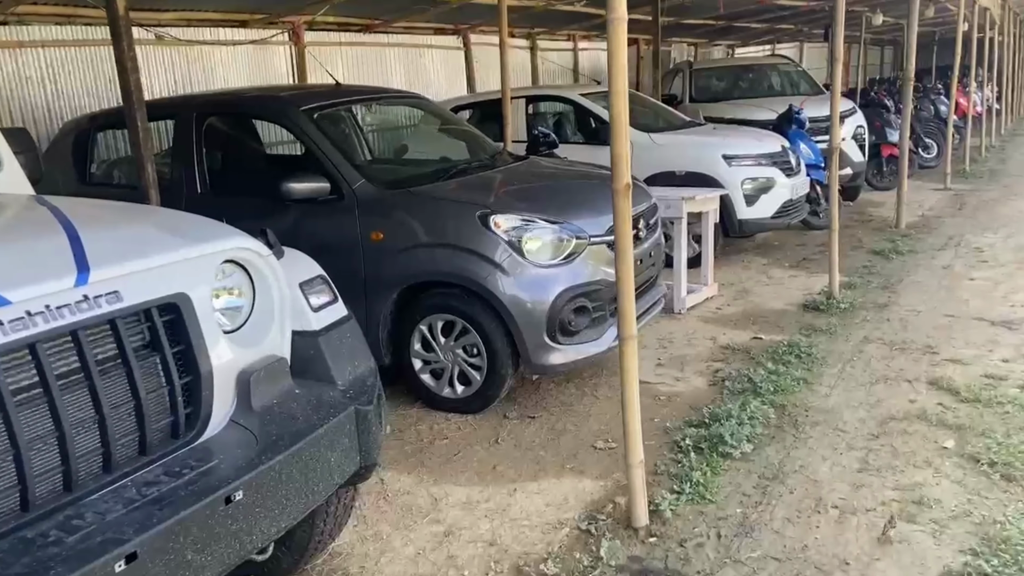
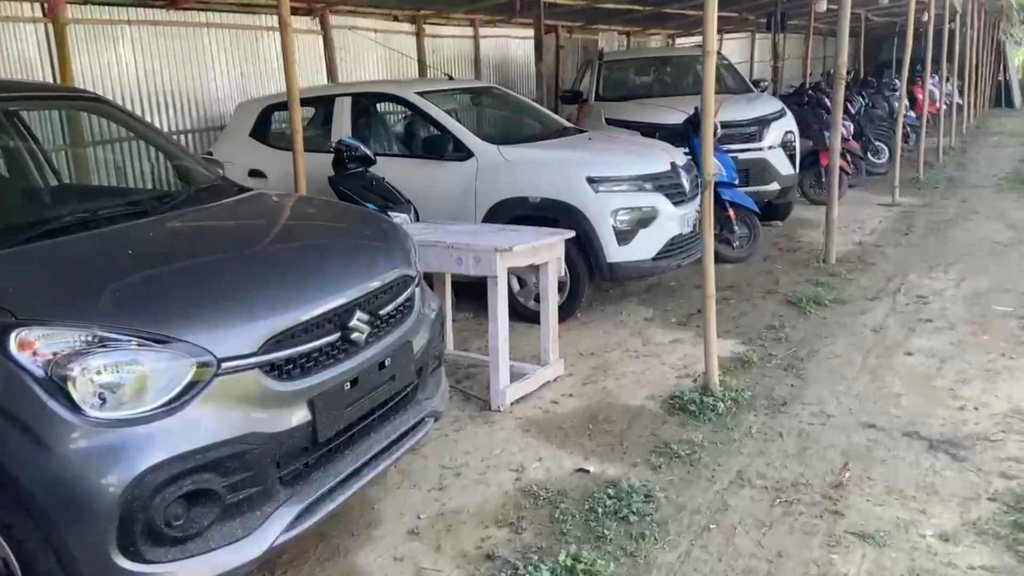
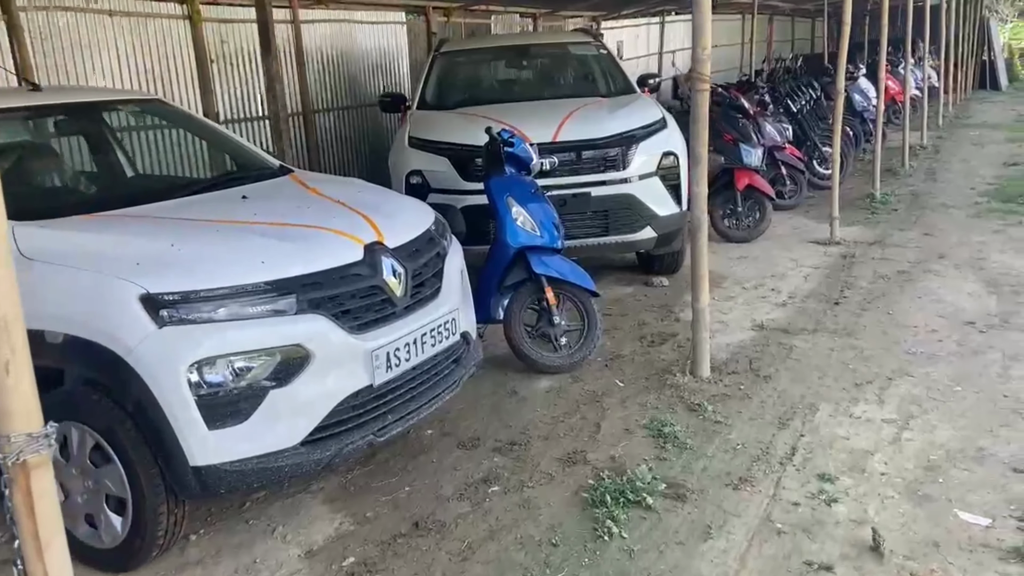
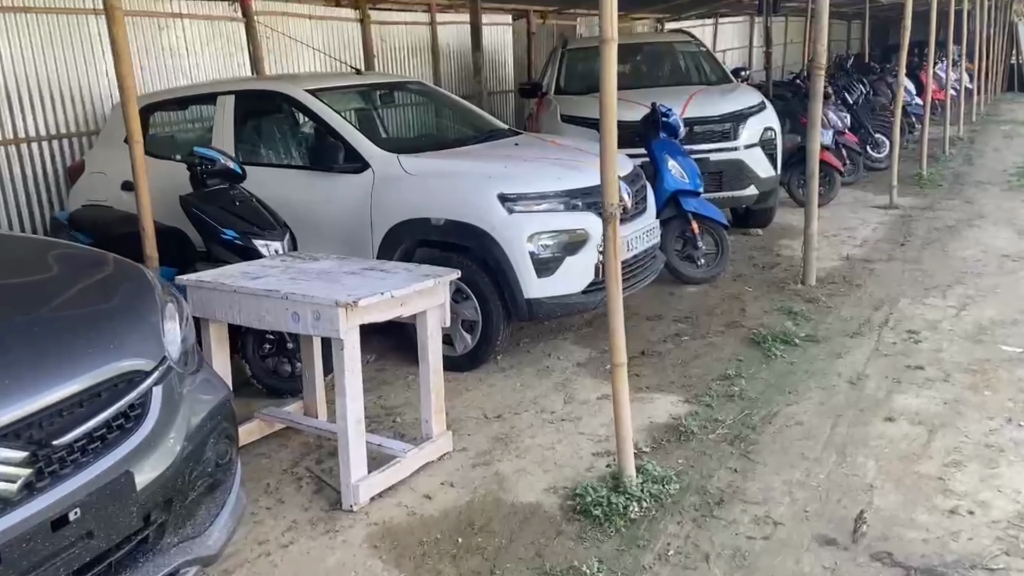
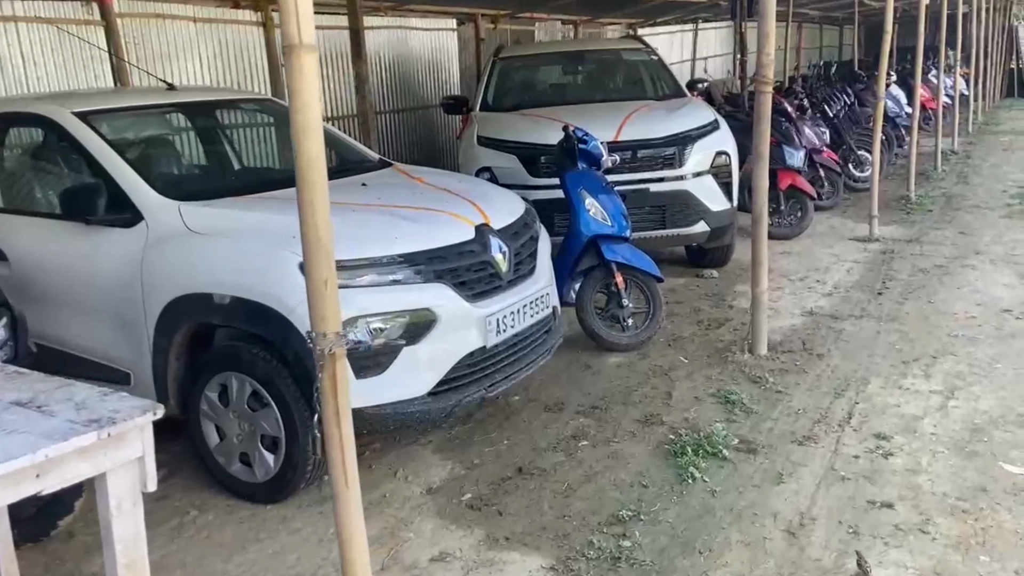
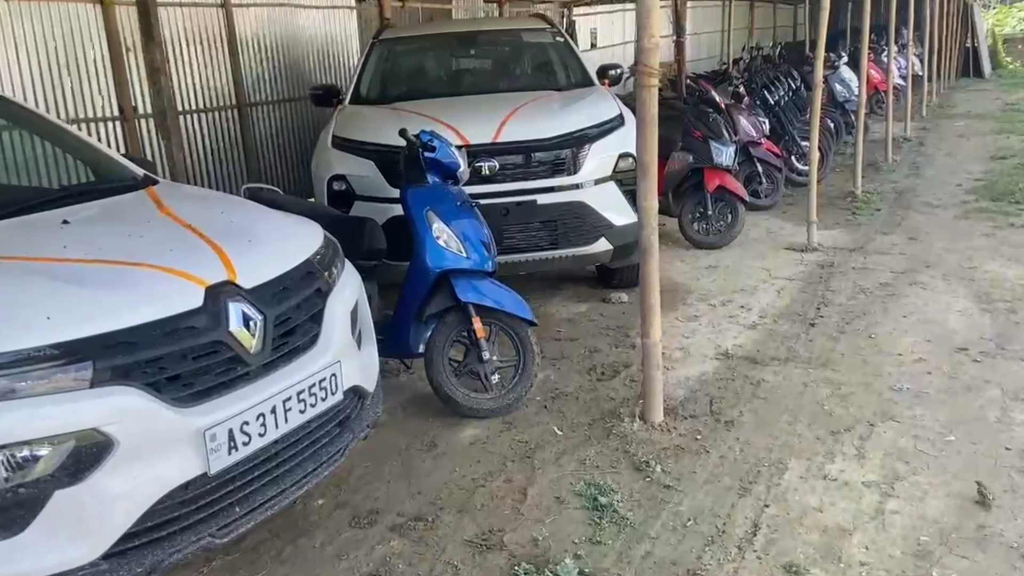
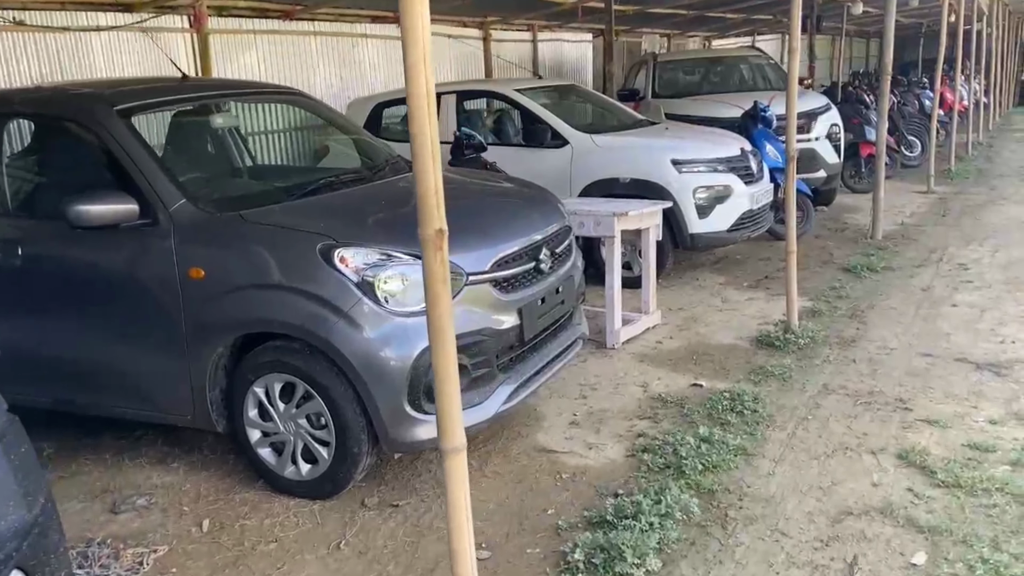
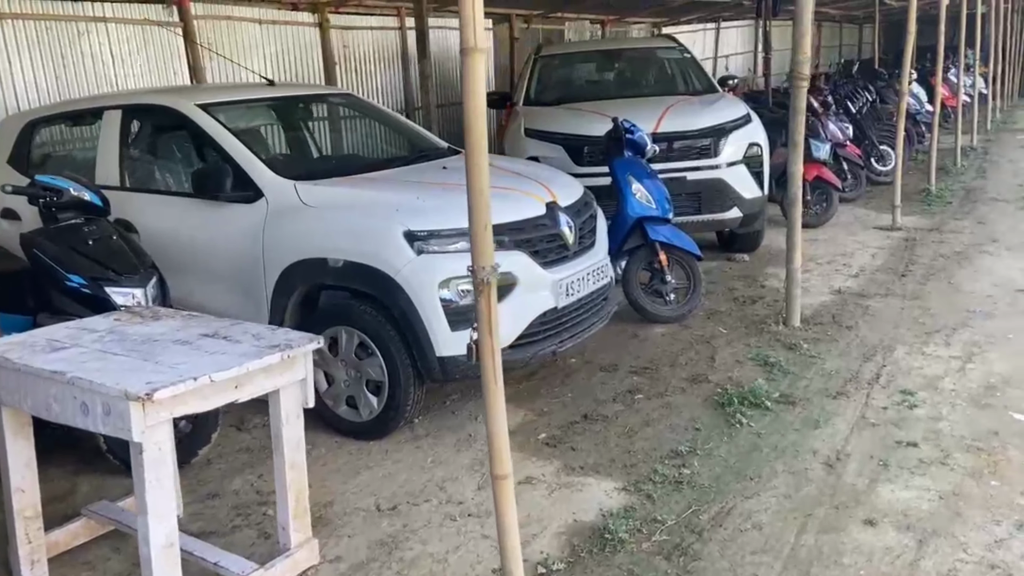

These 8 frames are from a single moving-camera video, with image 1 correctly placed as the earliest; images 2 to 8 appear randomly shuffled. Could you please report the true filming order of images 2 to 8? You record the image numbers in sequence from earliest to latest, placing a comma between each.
7, 2, 4, 8, 5, 3, 6
